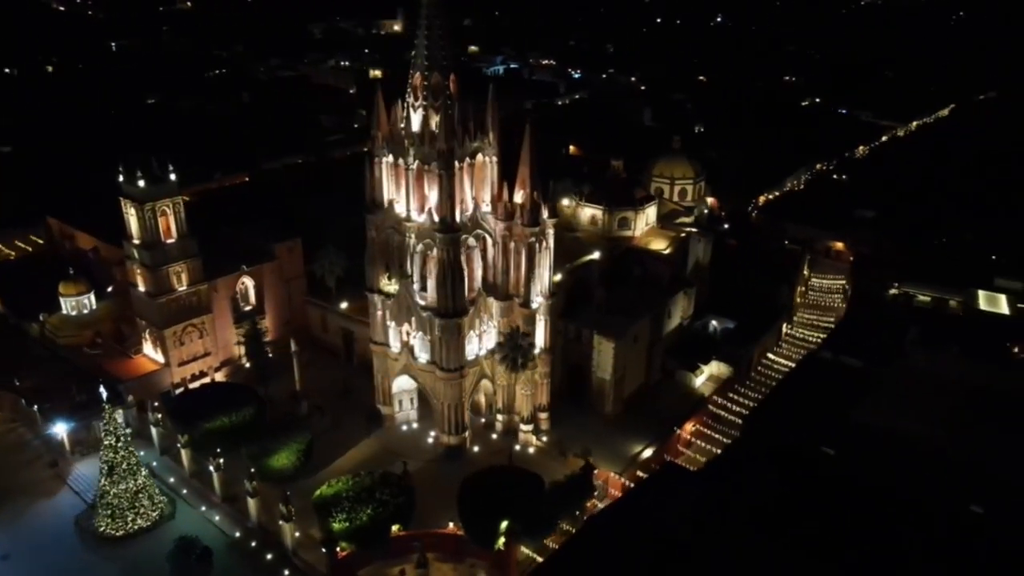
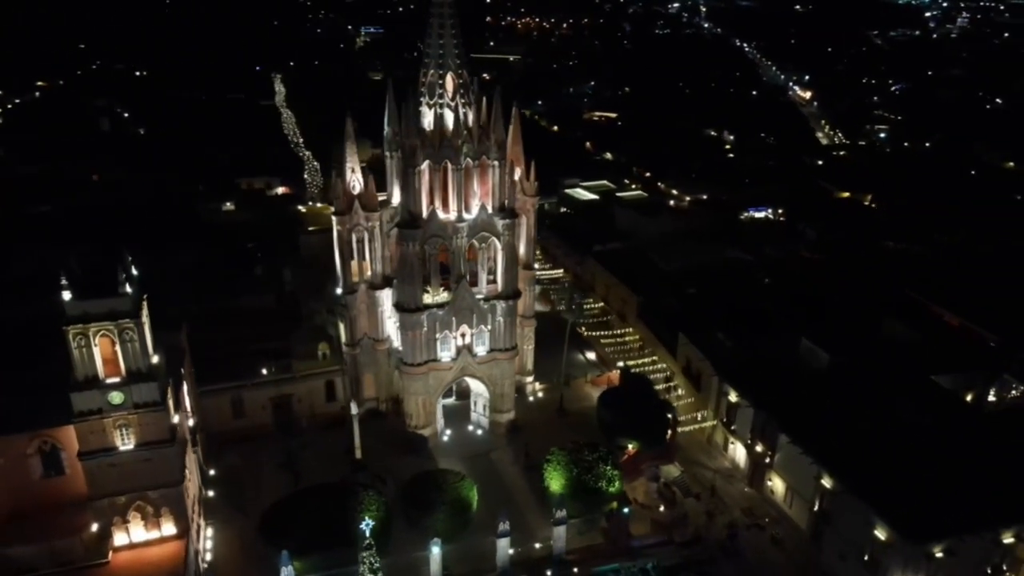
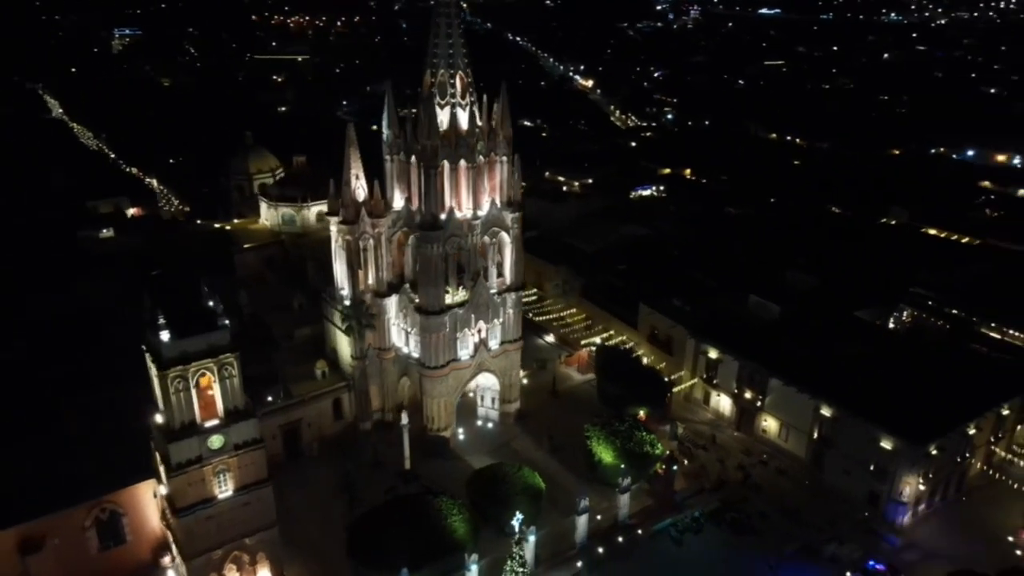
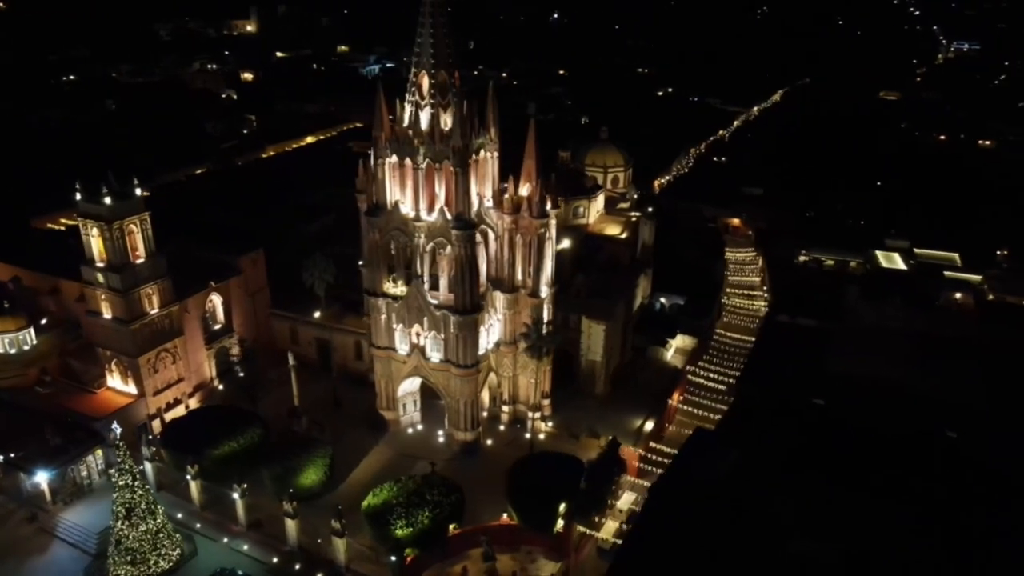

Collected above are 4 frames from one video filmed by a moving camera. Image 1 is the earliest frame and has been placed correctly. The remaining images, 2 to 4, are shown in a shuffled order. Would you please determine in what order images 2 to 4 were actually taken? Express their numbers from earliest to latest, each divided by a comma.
4, 2, 3
